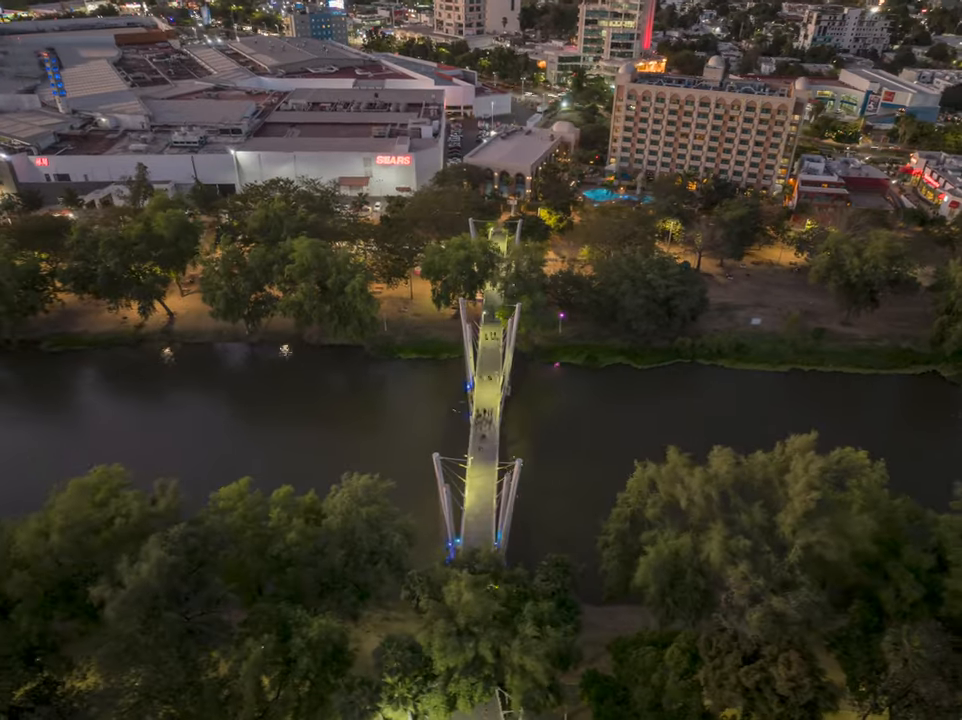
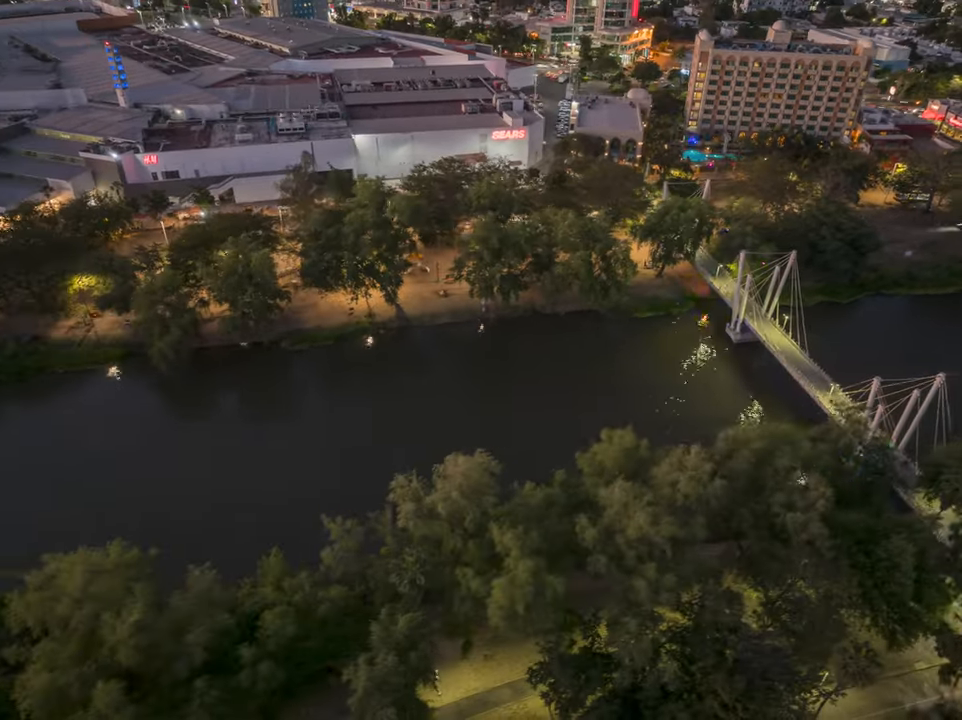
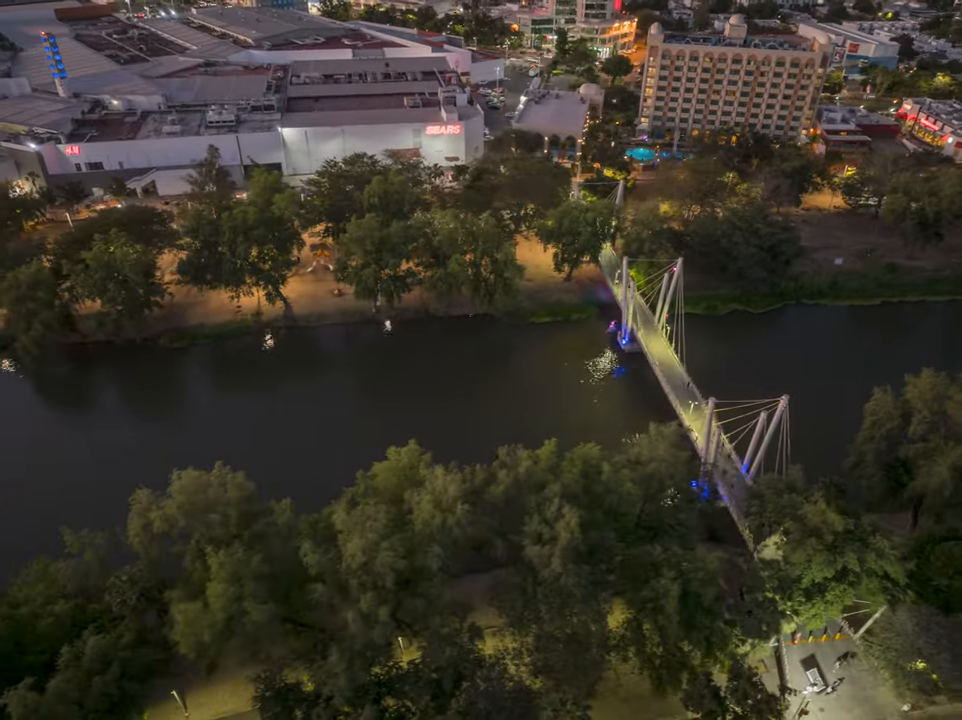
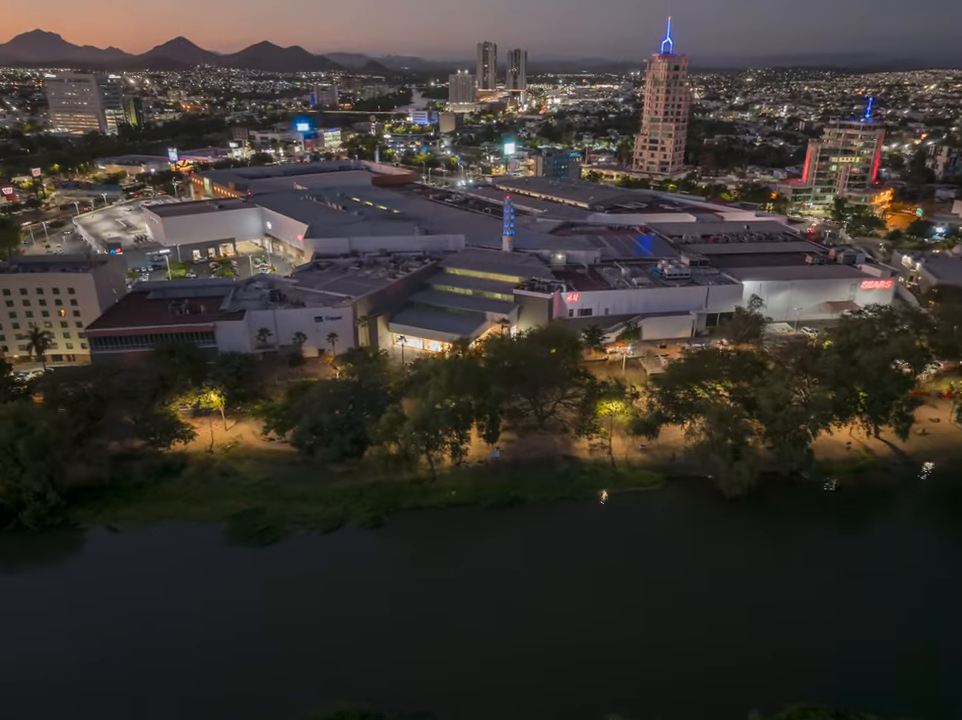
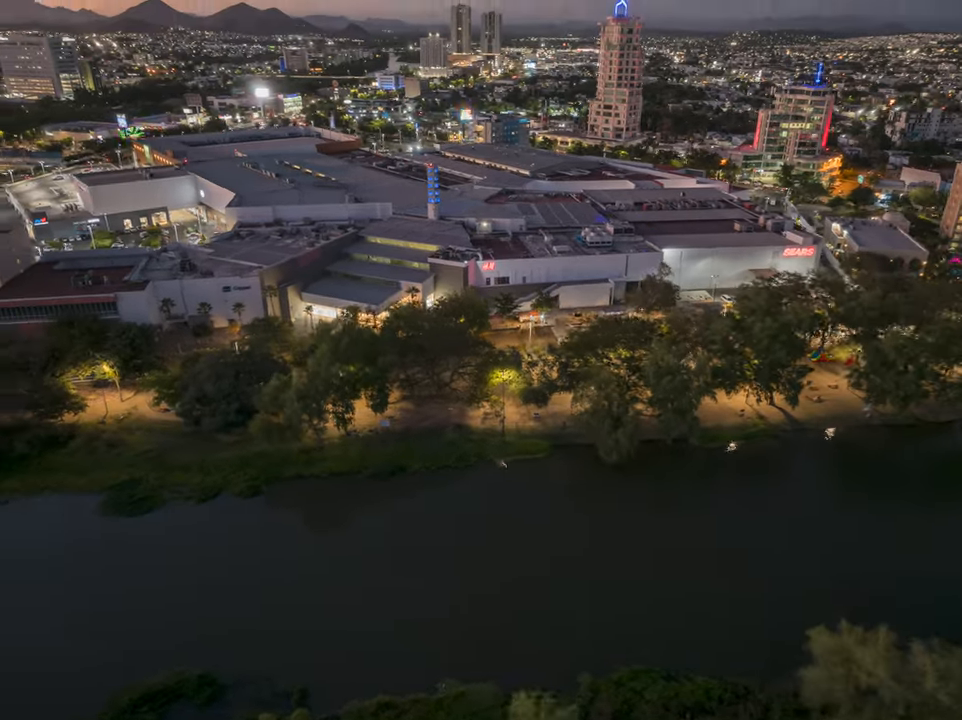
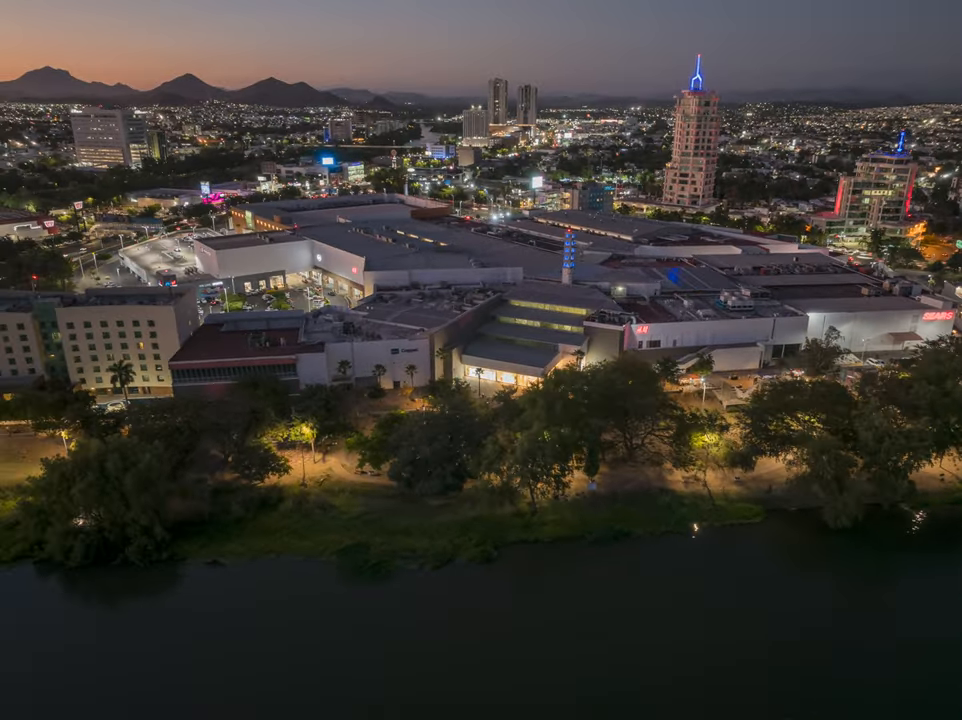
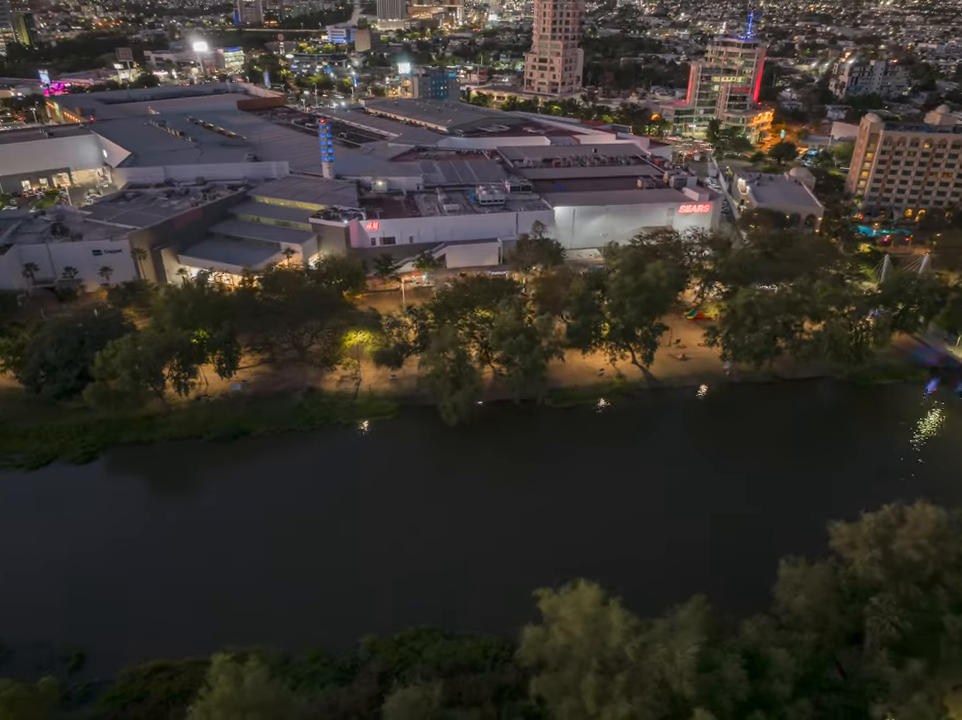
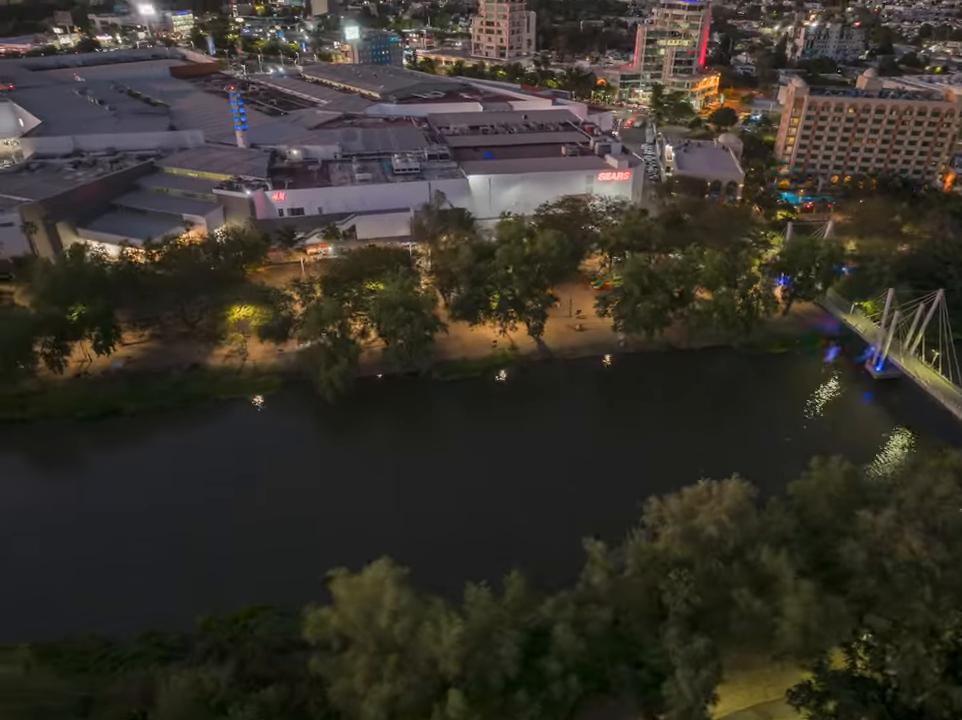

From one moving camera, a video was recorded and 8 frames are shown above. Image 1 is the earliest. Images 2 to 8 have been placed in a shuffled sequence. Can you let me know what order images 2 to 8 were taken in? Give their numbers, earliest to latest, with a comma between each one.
3, 2, 8, 7, 5, 4, 6
